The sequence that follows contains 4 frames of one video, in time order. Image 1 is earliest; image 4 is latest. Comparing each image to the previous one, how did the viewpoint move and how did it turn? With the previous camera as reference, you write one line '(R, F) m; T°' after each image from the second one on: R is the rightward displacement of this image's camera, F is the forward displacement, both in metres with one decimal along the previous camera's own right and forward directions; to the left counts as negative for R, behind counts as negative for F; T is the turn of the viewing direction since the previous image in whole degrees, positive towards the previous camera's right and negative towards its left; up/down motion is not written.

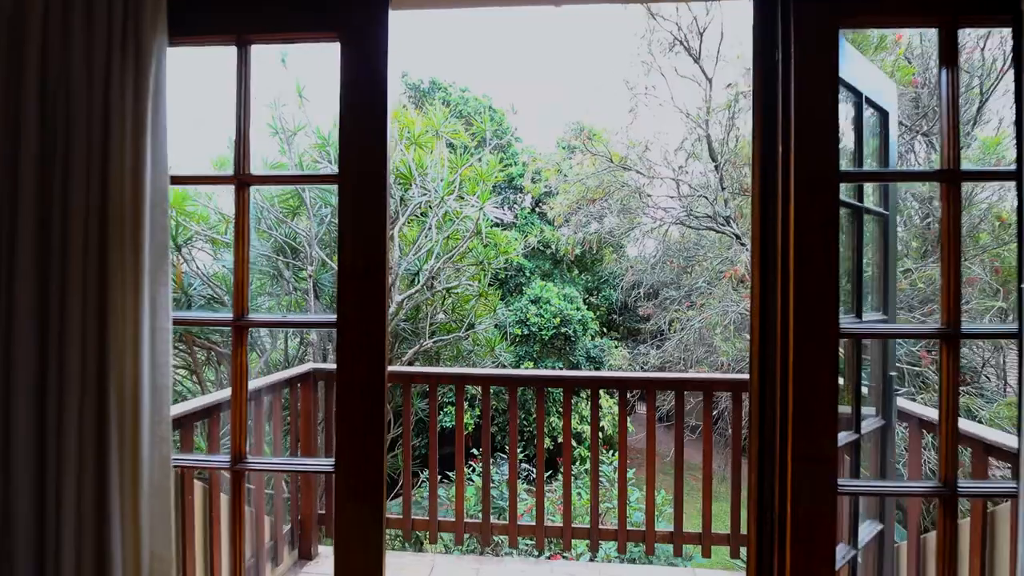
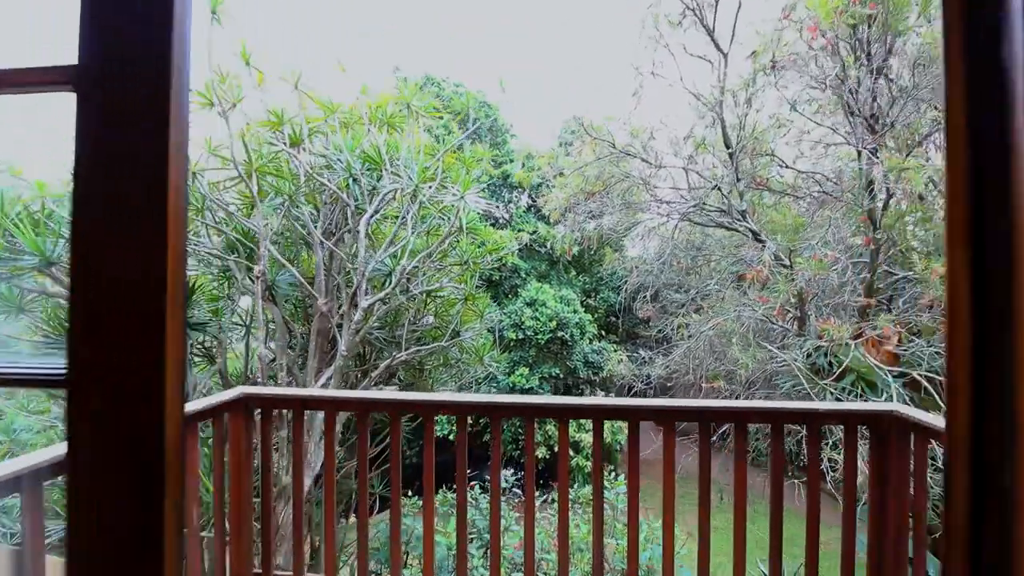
(+0.1, +0.6) m; 0°
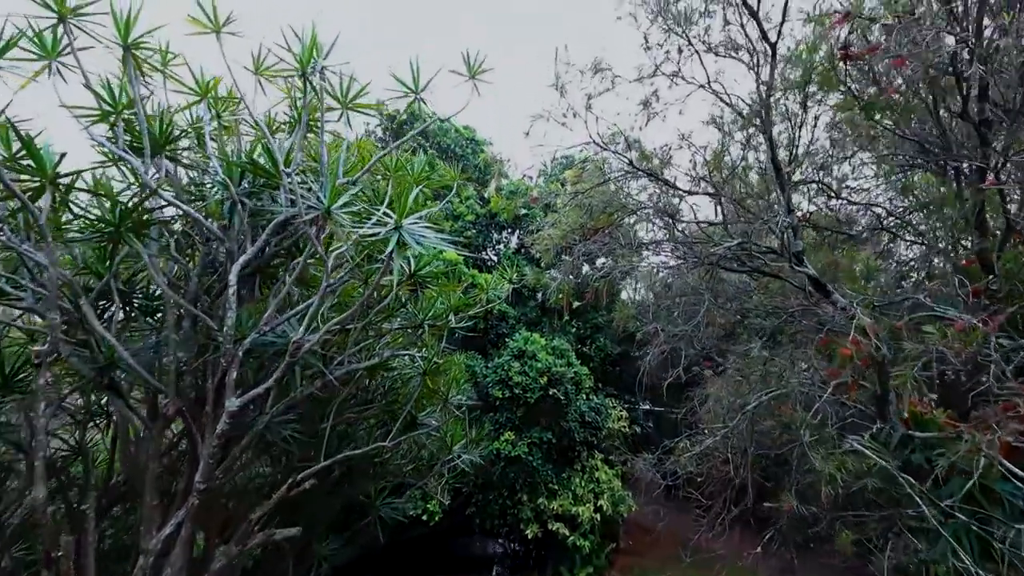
(+0.1, +1.2) m; +1°
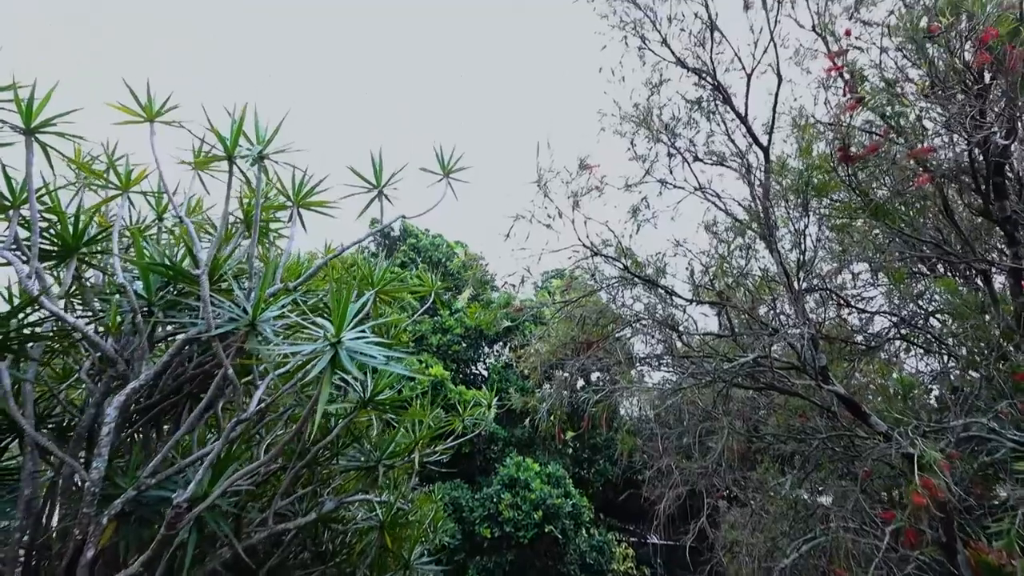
(+0.1, +0.4) m; +1°
